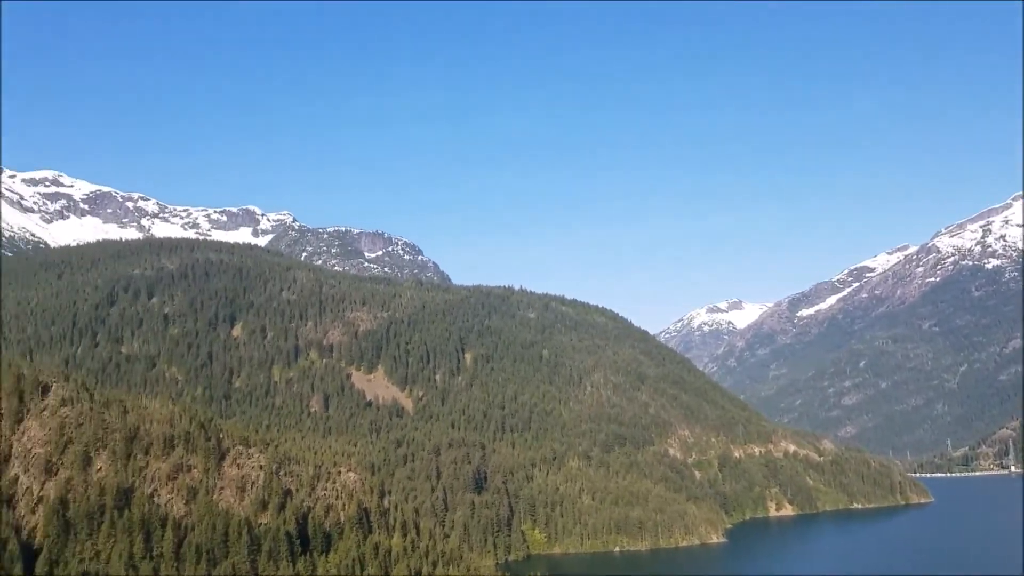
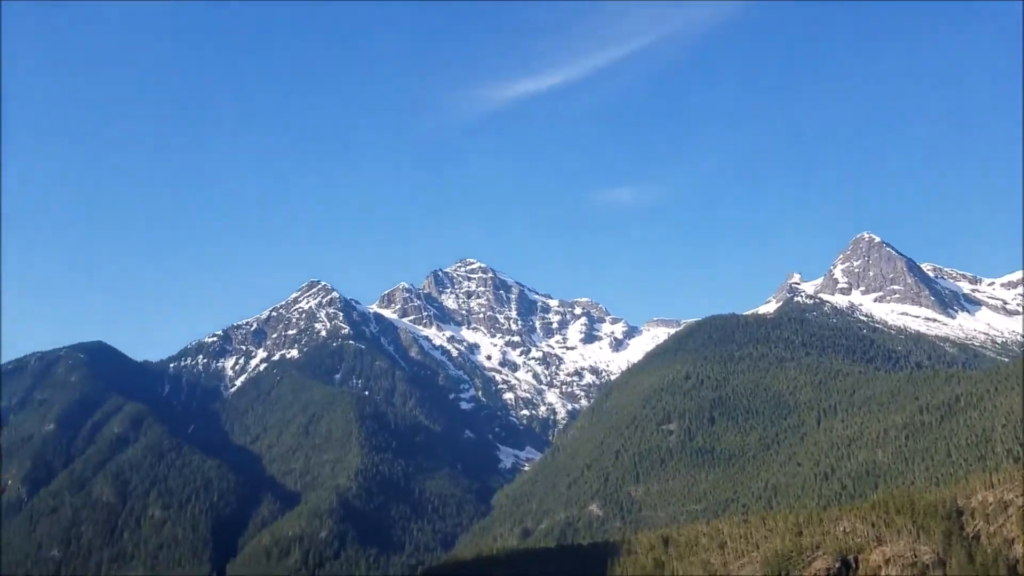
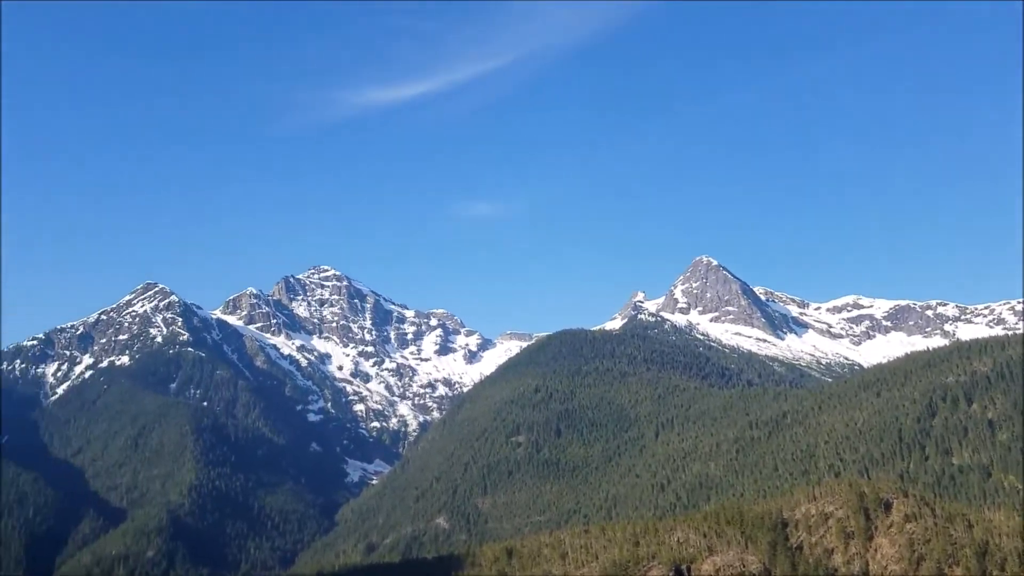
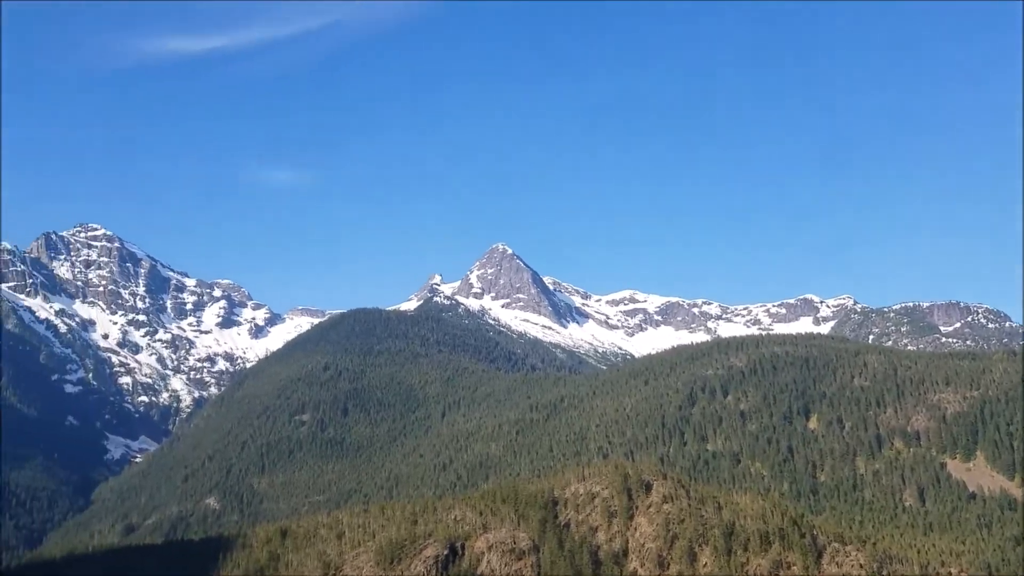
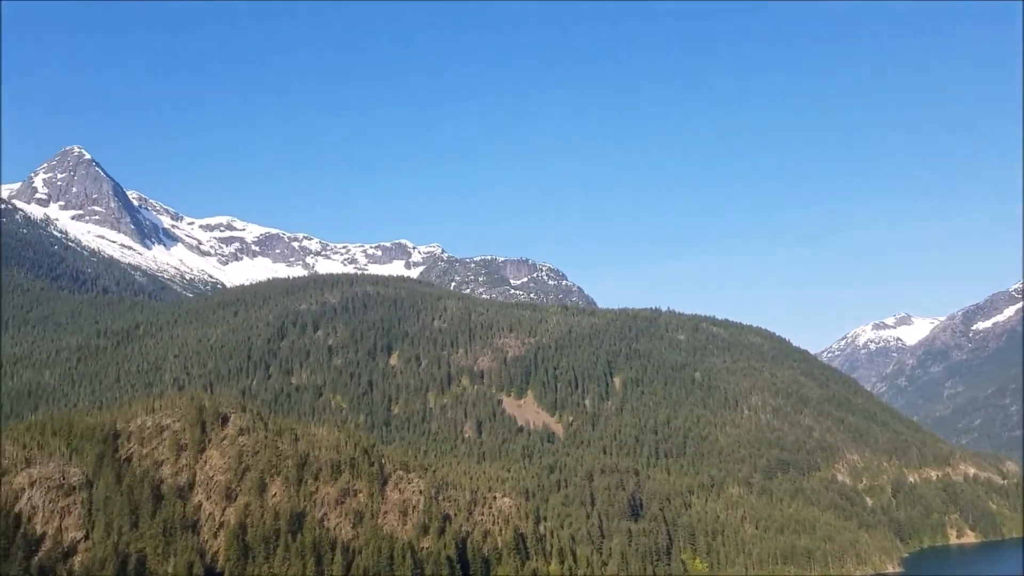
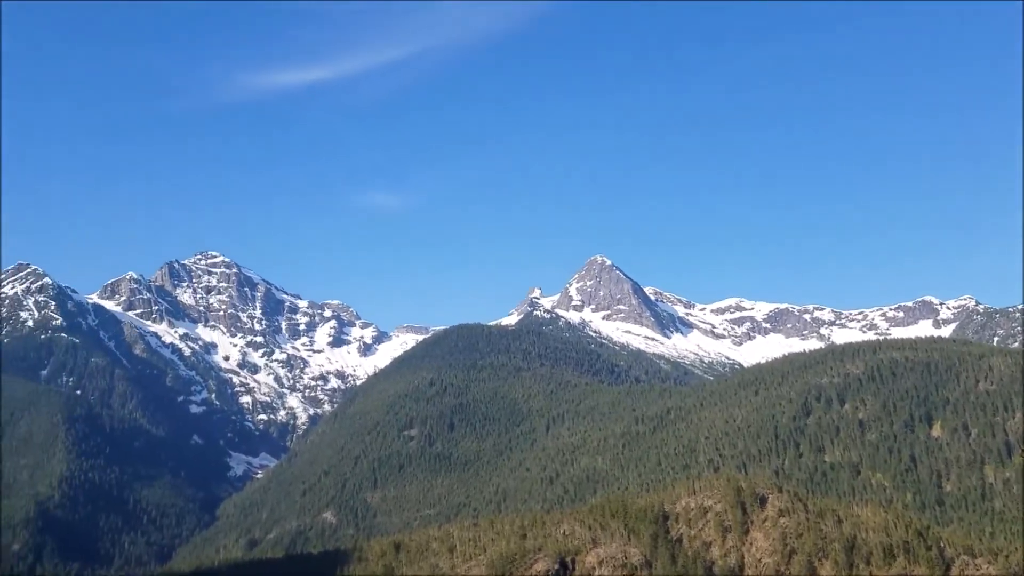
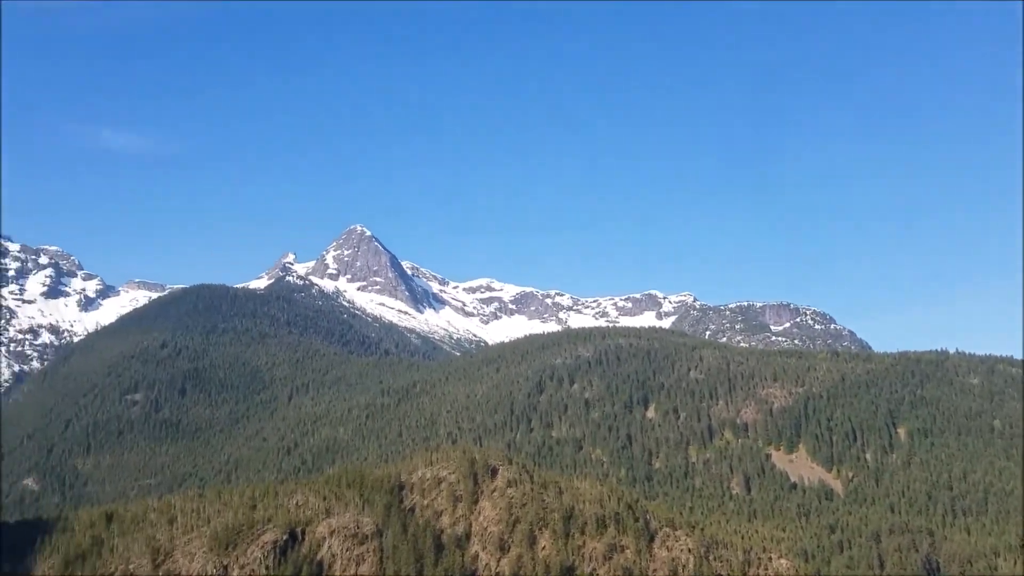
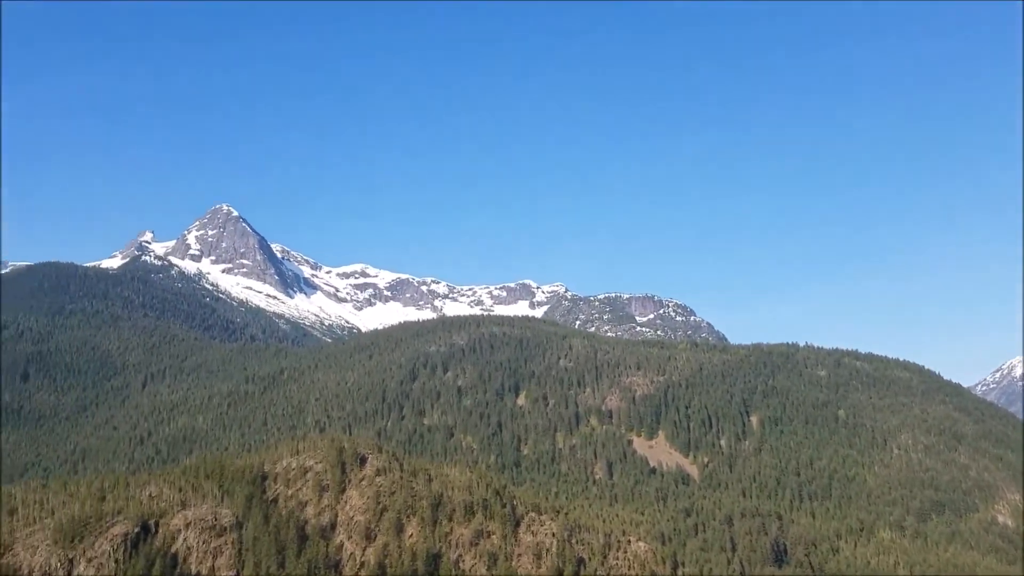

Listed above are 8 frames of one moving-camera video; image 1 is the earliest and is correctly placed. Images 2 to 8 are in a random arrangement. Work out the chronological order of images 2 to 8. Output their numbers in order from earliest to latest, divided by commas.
5, 8, 7, 4, 6, 3, 2
